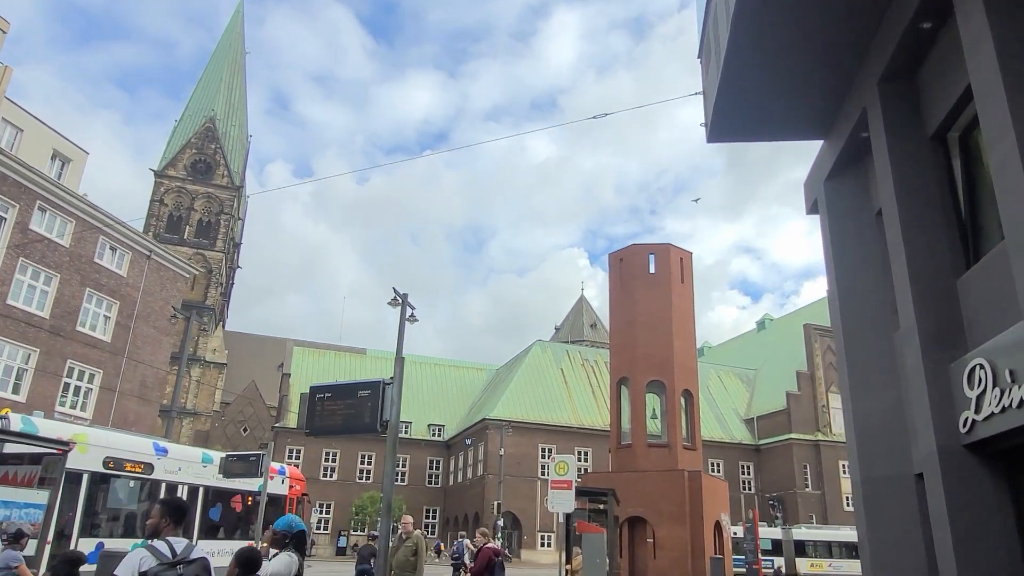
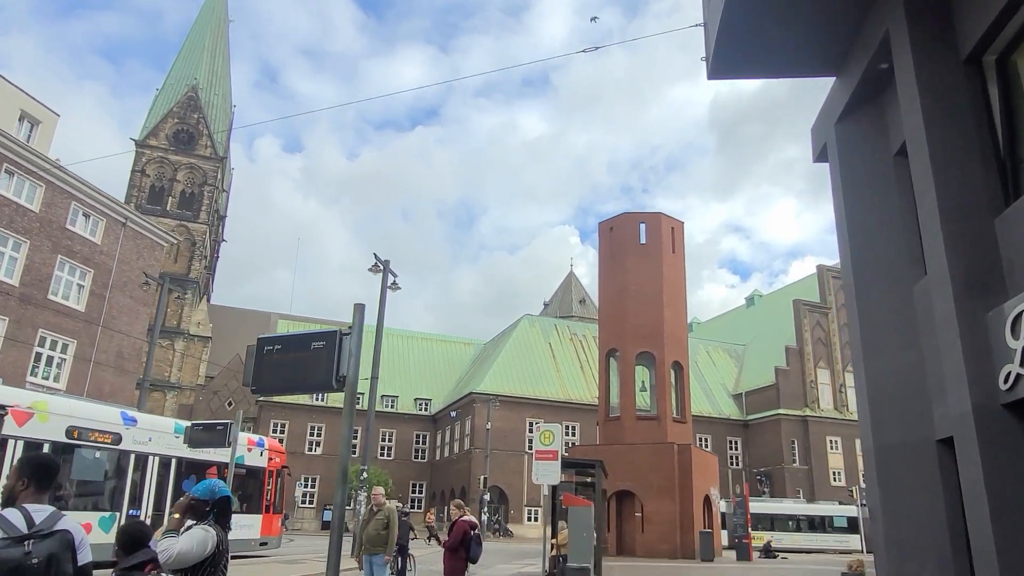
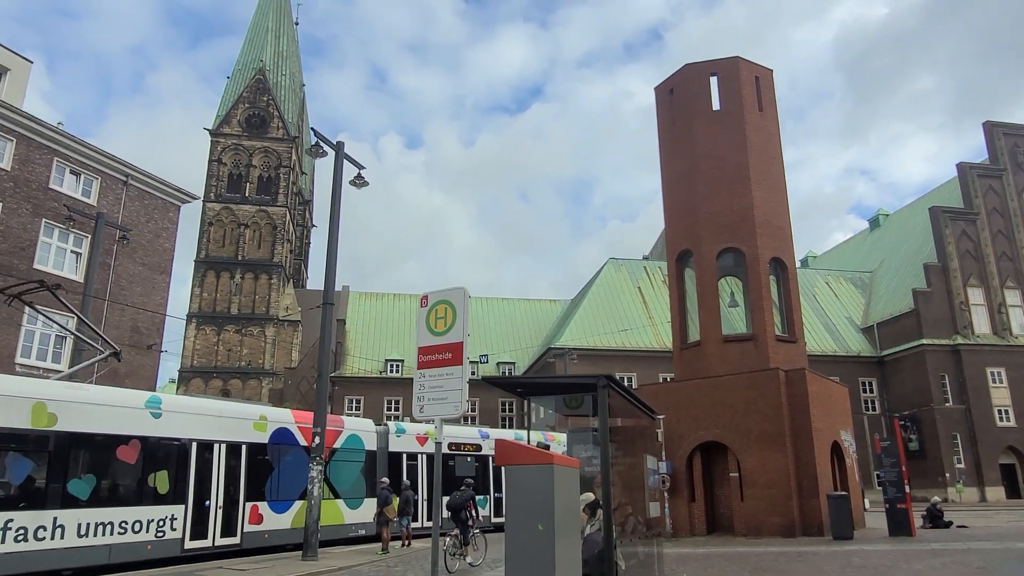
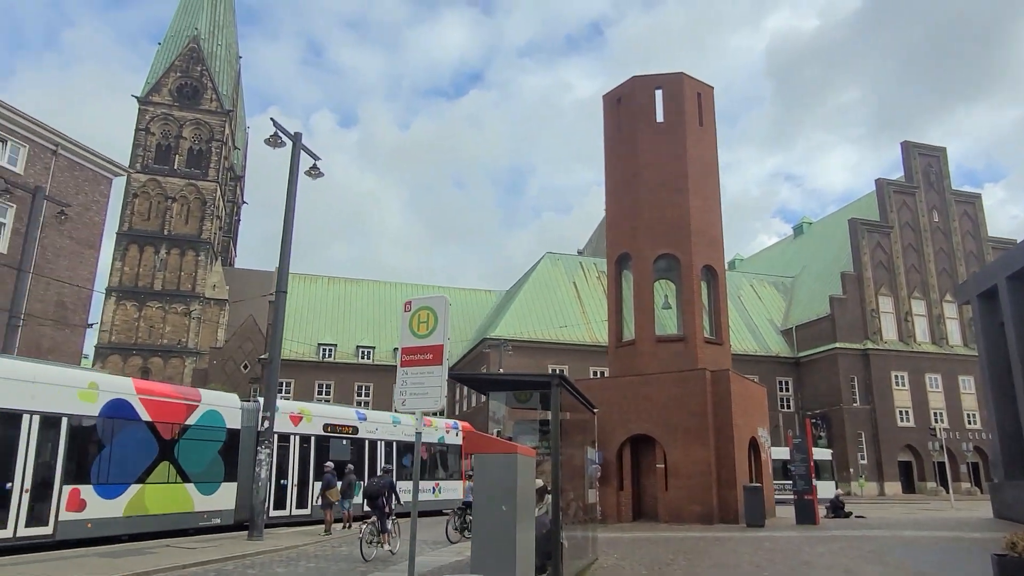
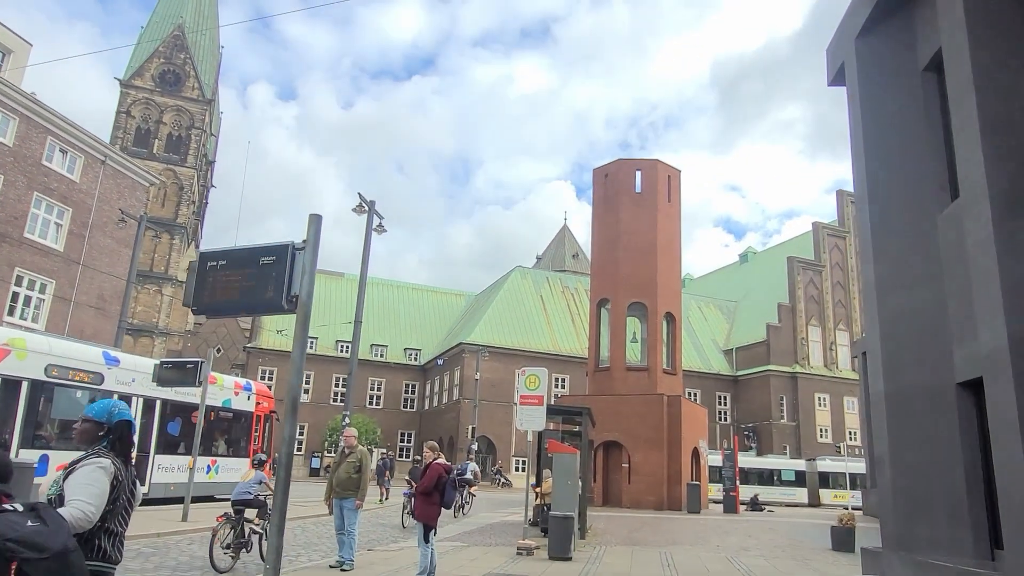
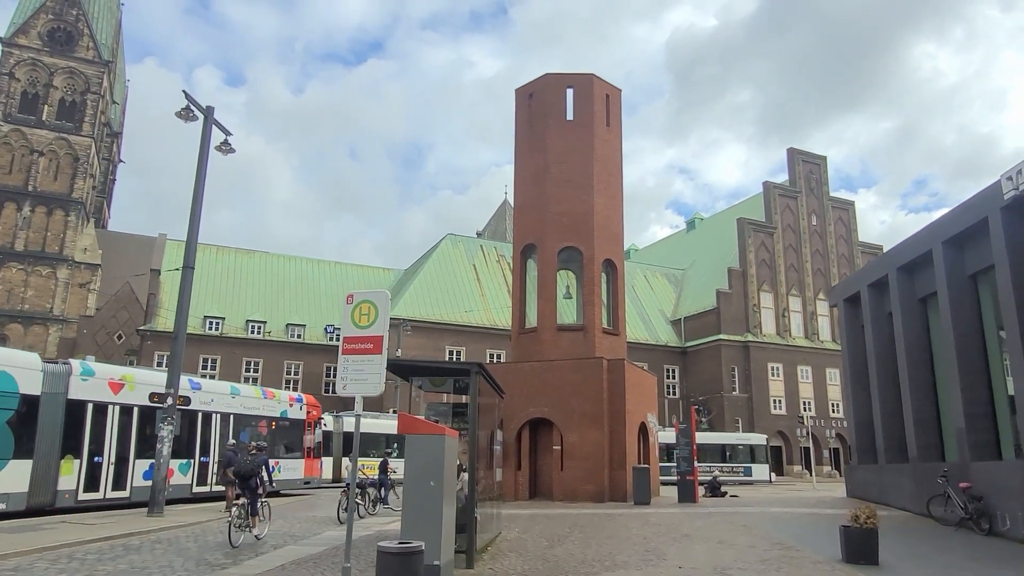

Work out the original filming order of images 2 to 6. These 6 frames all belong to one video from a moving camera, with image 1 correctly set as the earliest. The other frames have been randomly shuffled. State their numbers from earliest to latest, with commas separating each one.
2, 5, 6, 4, 3
